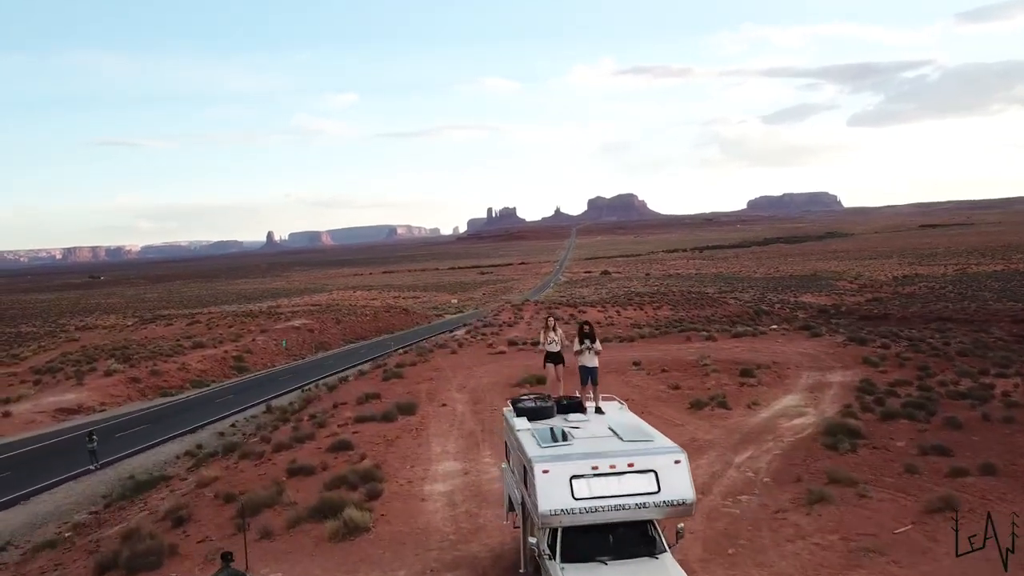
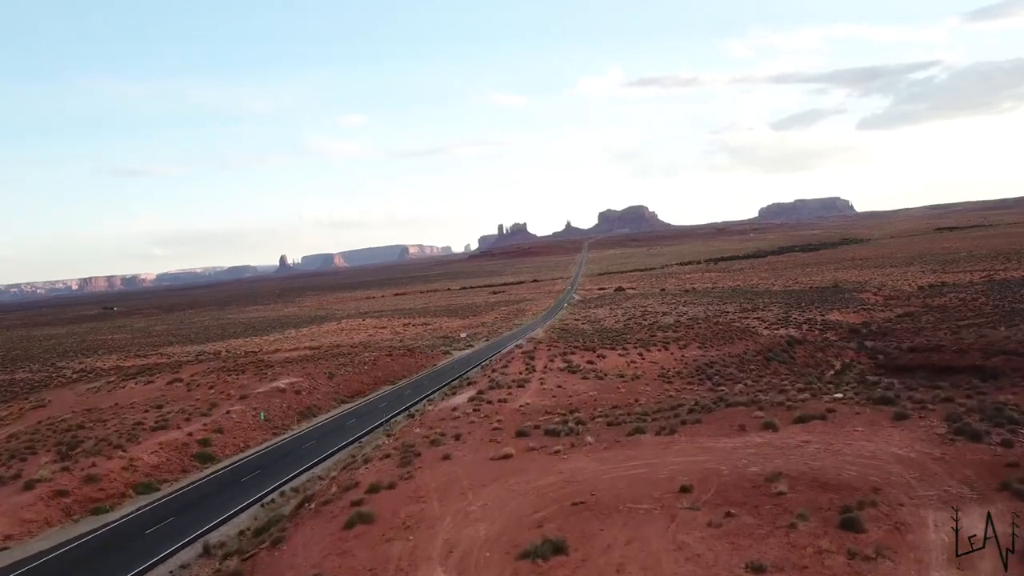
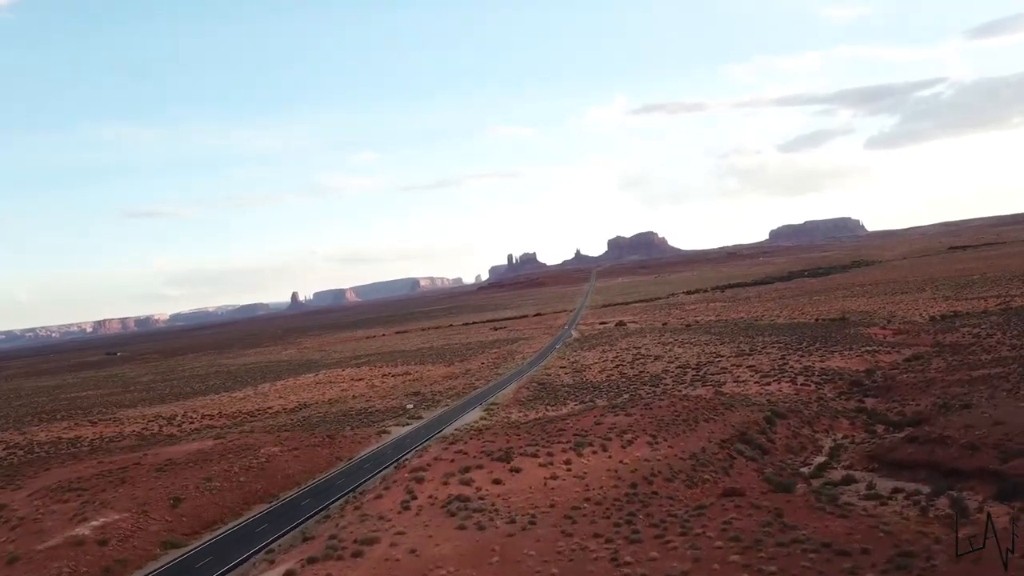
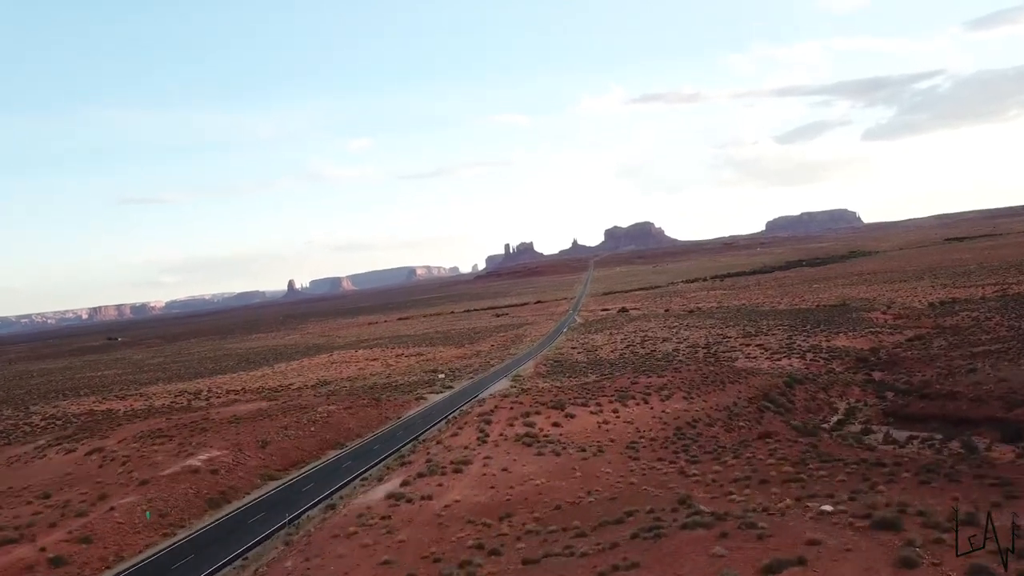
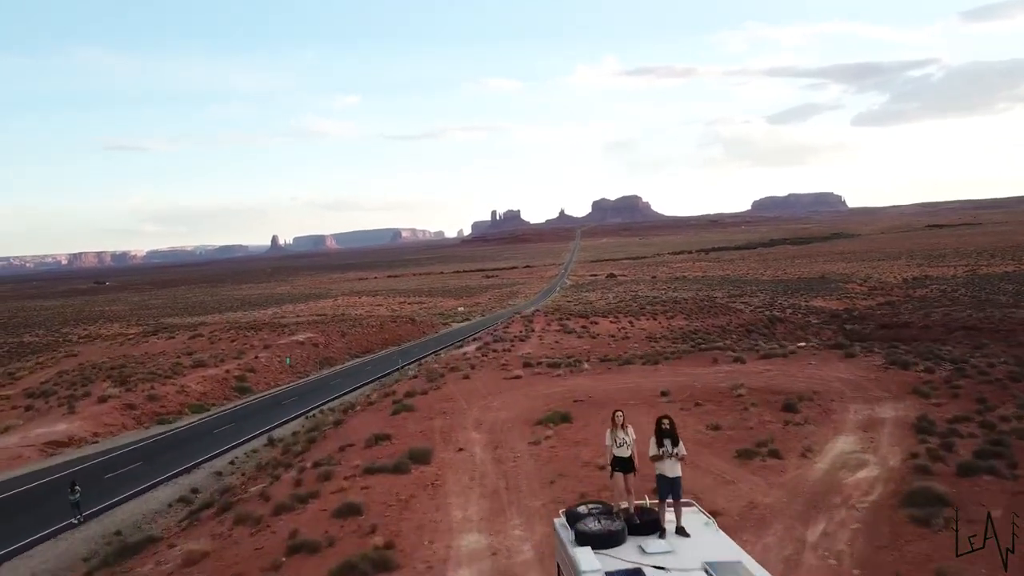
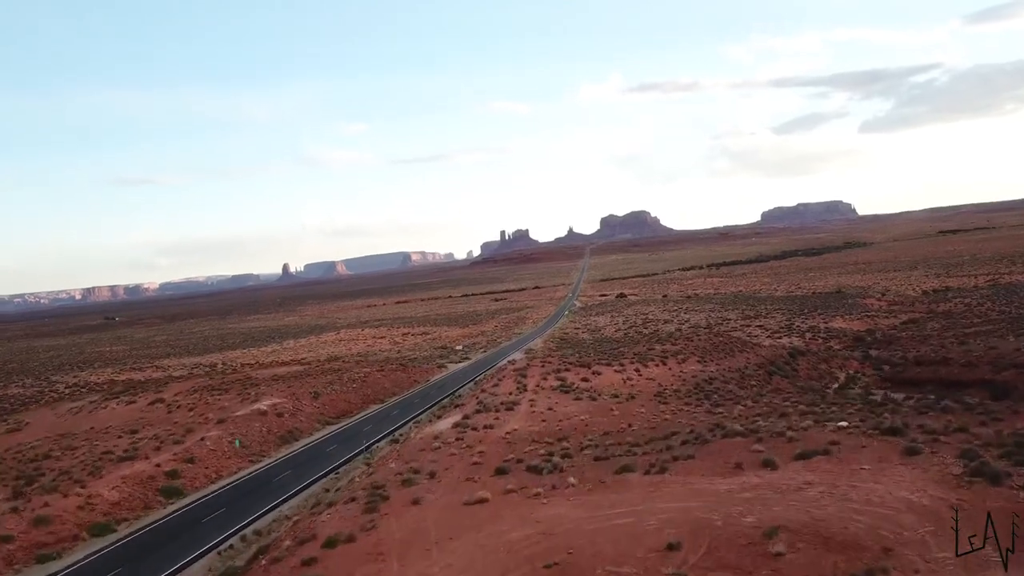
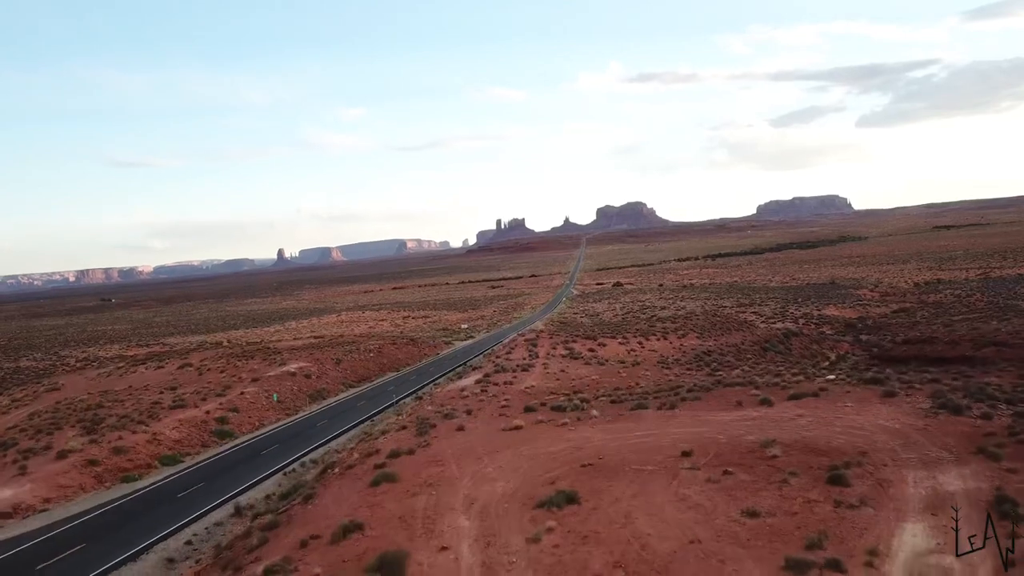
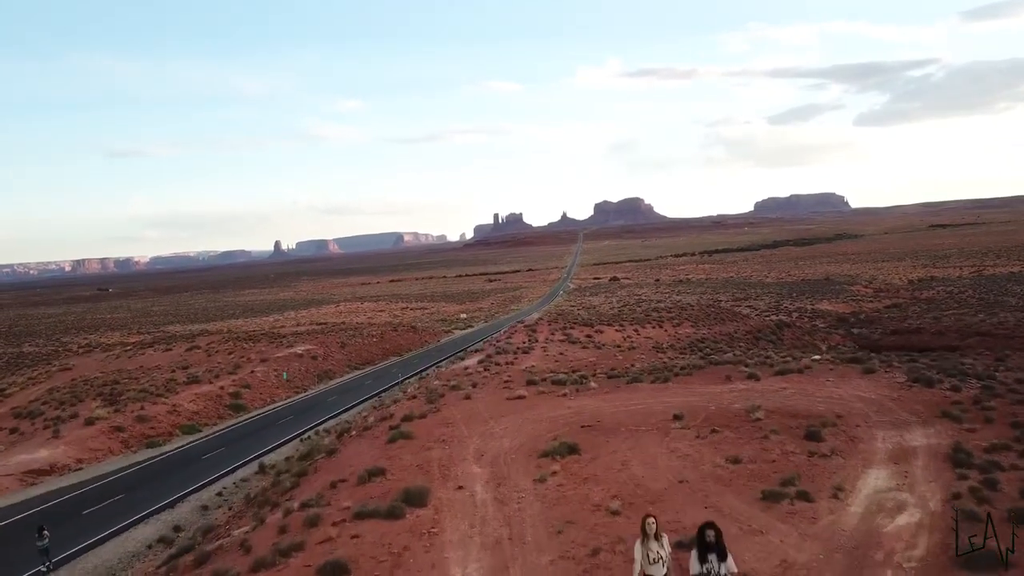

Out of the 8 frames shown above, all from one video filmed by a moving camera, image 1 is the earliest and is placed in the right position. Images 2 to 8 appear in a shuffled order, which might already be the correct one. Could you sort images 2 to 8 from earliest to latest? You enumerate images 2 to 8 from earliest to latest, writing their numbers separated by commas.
5, 8, 7, 2, 6, 4, 3
